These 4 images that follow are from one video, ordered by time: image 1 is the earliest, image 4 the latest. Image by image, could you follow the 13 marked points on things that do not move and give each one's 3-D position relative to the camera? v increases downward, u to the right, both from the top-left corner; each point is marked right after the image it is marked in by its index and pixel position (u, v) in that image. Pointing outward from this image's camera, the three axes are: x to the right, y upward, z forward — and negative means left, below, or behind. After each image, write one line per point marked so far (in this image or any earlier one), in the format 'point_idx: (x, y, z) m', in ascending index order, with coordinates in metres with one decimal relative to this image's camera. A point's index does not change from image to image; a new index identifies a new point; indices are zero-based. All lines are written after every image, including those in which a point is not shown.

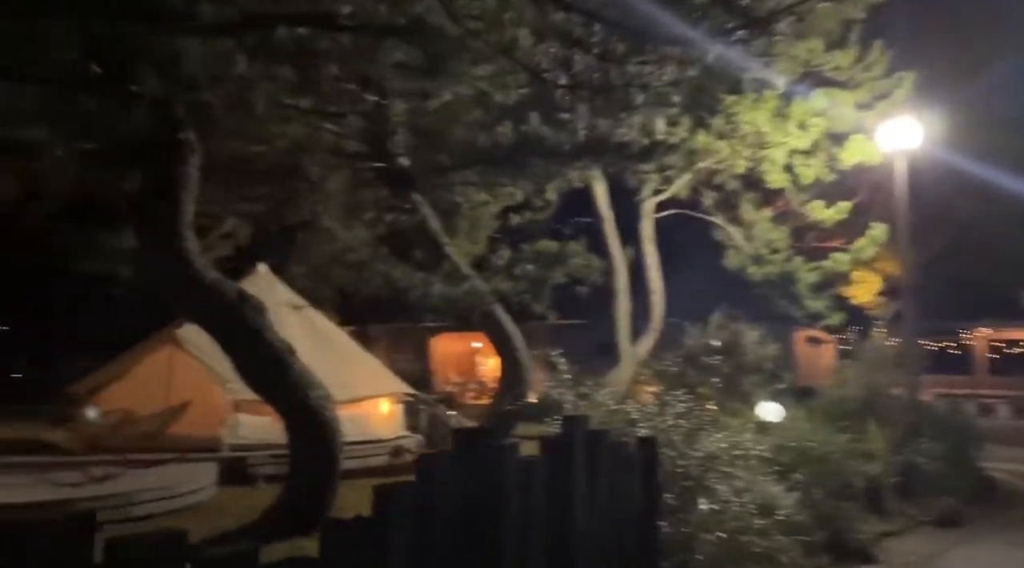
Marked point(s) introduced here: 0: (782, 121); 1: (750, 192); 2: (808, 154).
0: (+4.3, +2.6, +14.1) m
1: (+4.3, +1.7, +16.3) m
2: (+4.9, +2.2, +14.8) m
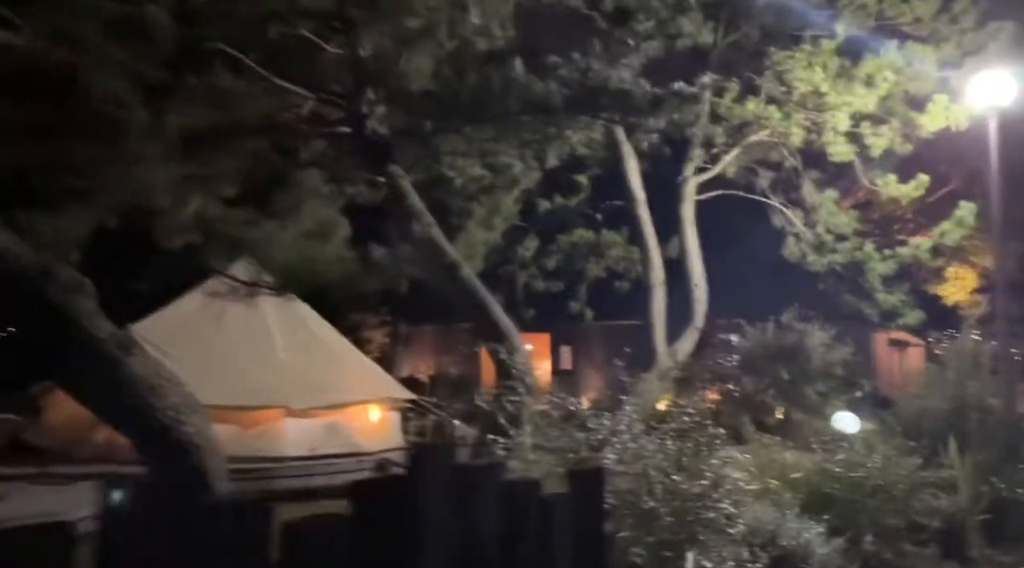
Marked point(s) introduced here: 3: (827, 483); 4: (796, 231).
0: (+4.5, +2.7, +12.0) m
1: (+4.8, +1.8, +14.2) m
2: (+5.2, +2.3, +12.6) m
3: (+2.7, -1.7, +7.5) m
4: (+4.5, +0.8, +14.1) m
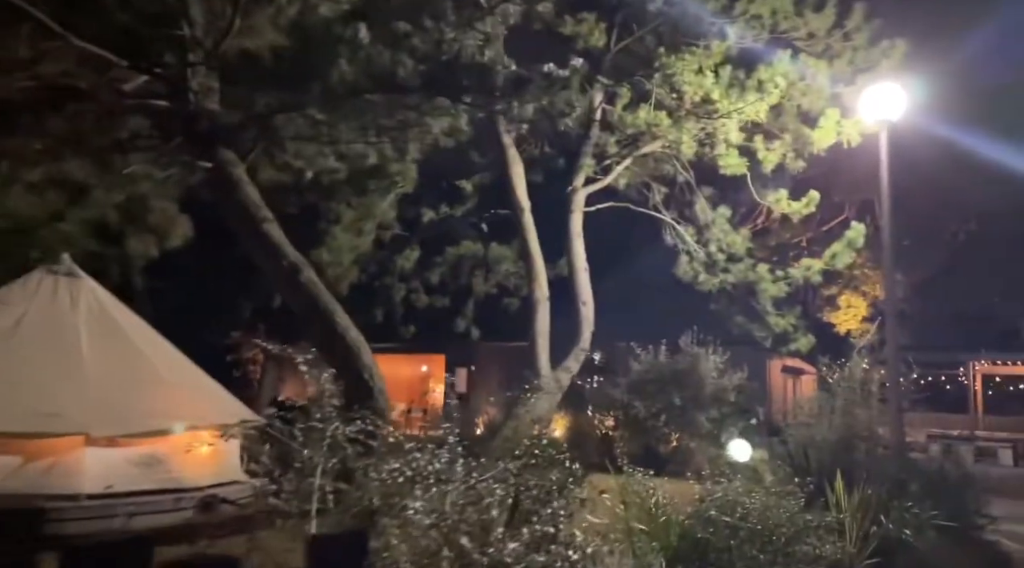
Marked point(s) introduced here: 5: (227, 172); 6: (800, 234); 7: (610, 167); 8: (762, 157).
0: (+2.9, +2.5, +11.4) m
1: (+2.9, +1.5, +13.6) m
2: (+3.6, +2.0, +12.1) m
3: (+1.4, -1.8, +6.6) m
4: (+2.7, +0.5, +13.5) m
5: (-2.5, +1.0, +7.6) m
6: (+4.6, +0.8, +14.2) m
7: (+1.5, +1.8, +13.3) m
8: (+3.4, +1.7, +12.0) m
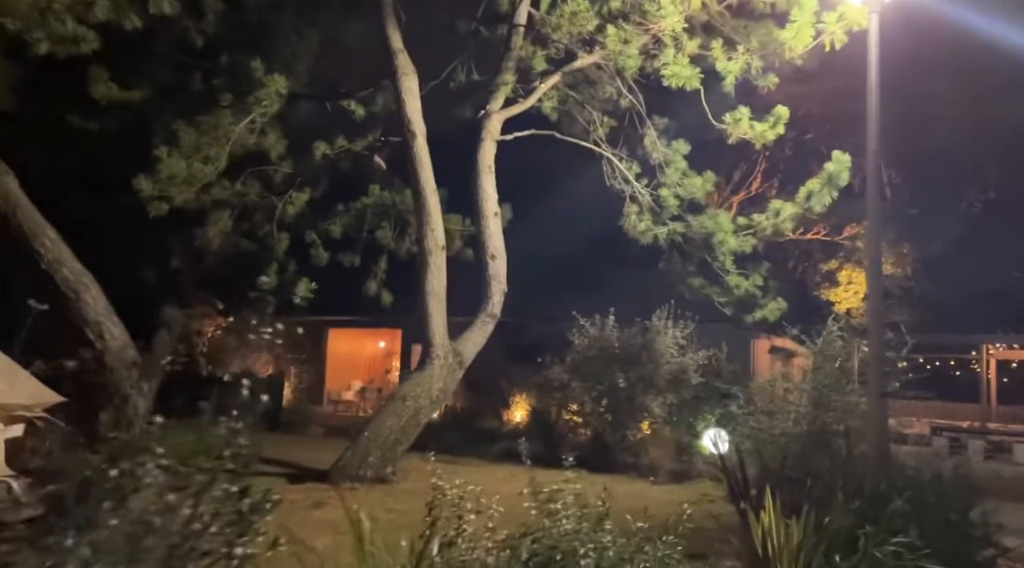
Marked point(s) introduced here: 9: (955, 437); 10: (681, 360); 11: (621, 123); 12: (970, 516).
0: (+1.8, +3.0, +8.7) m
1: (+1.7, +2.1, +10.9) m
2: (+2.4, +2.6, +9.4) m
3: (+0.1, -1.3, +4.0) m
4: (+1.5, +1.1, +10.8) m
5: (-3.7, +1.5, +5.0) m
6: (+3.4, +1.4, +11.5) m
7: (+0.3, +2.4, +10.6) m
8: (+2.2, +2.3, +9.3) m
9: (+8.9, -3.1, +17.7) m
10: (+2.4, -1.1, +12.5) m
11: (+1.4, +2.0, +11.2) m
12: (+3.6, -1.9, +6.9) m
